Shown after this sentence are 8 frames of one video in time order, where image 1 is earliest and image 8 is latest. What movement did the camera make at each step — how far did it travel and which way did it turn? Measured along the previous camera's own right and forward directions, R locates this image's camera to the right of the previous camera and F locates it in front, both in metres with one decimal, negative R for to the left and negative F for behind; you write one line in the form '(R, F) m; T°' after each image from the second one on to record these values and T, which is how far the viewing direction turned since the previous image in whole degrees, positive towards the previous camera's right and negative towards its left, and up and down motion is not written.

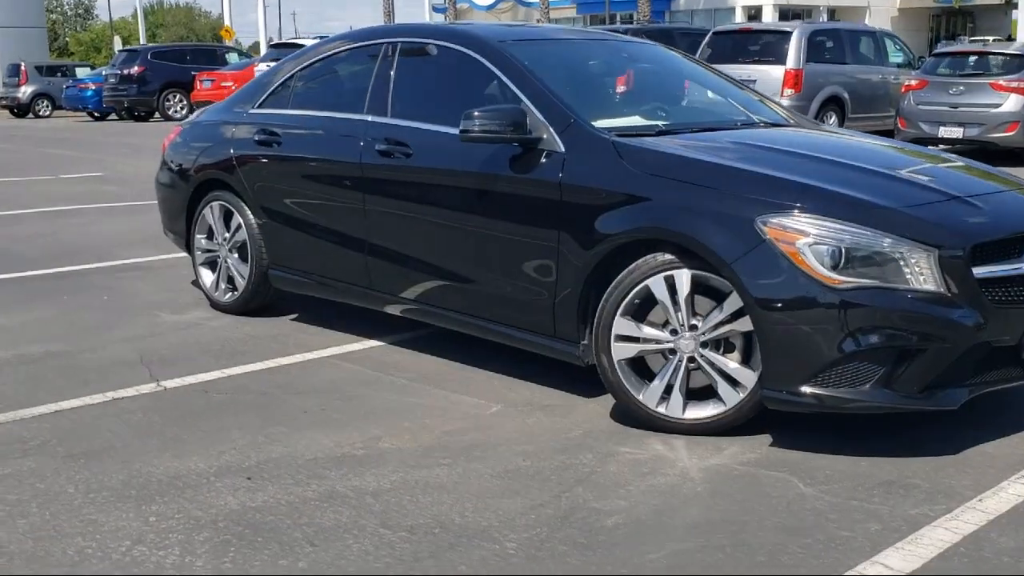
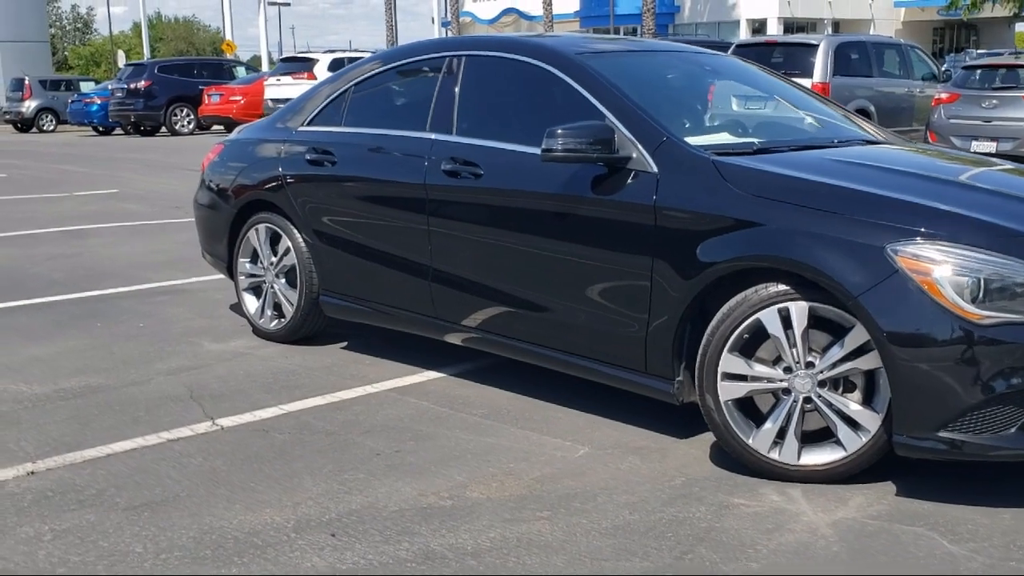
(-0.4, +0.4) m; 0°
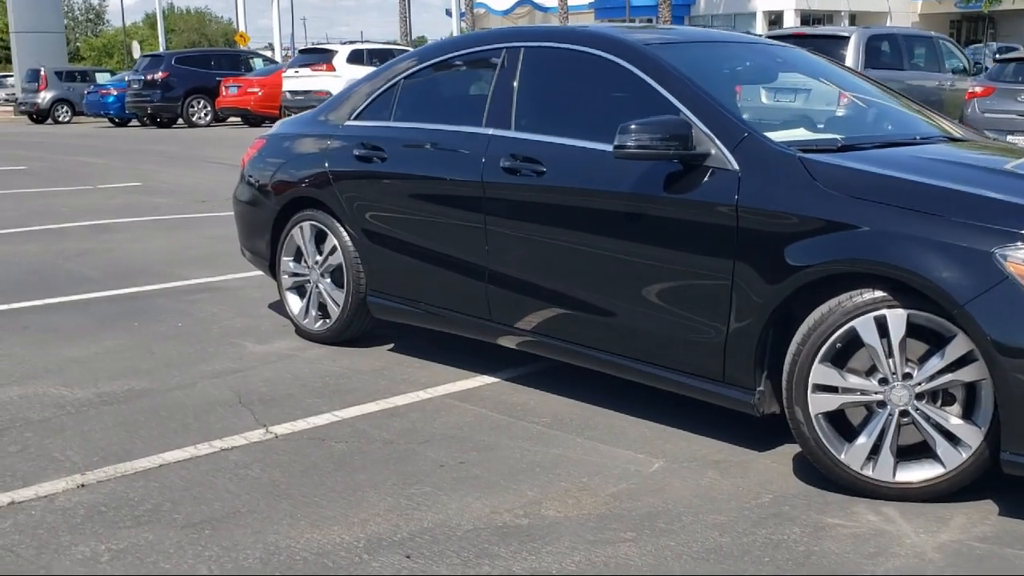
(-0.2, +0.2) m; -1°
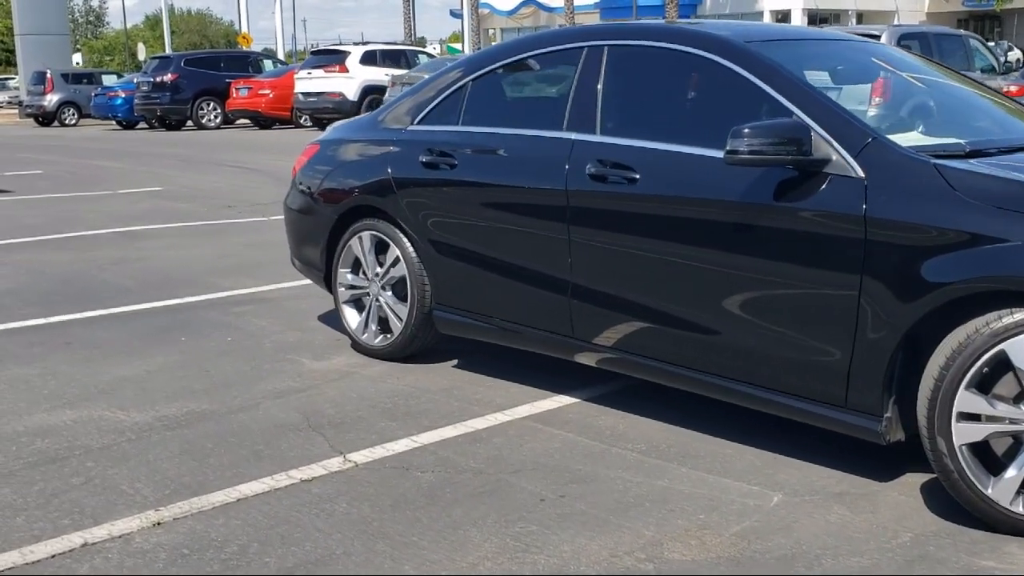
(-0.4, +0.3) m; 0°
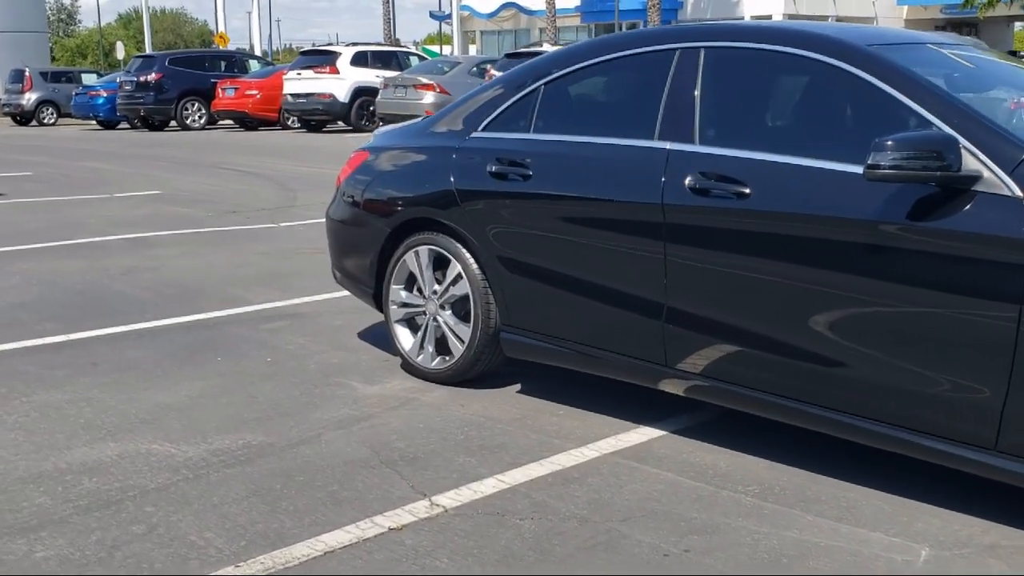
(-0.5, +0.4) m; +1°
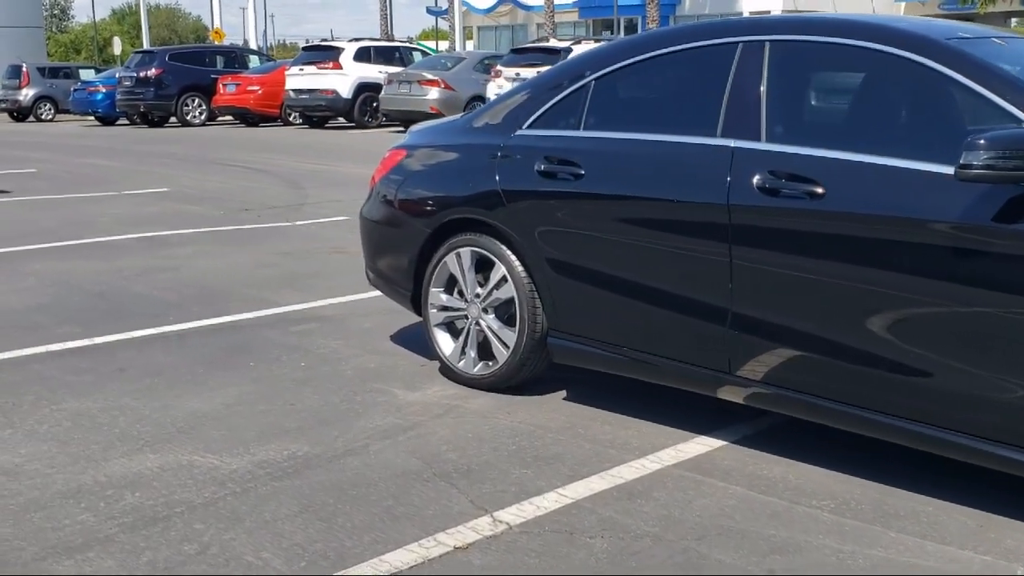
(-0.2, +0.2) m; 0°
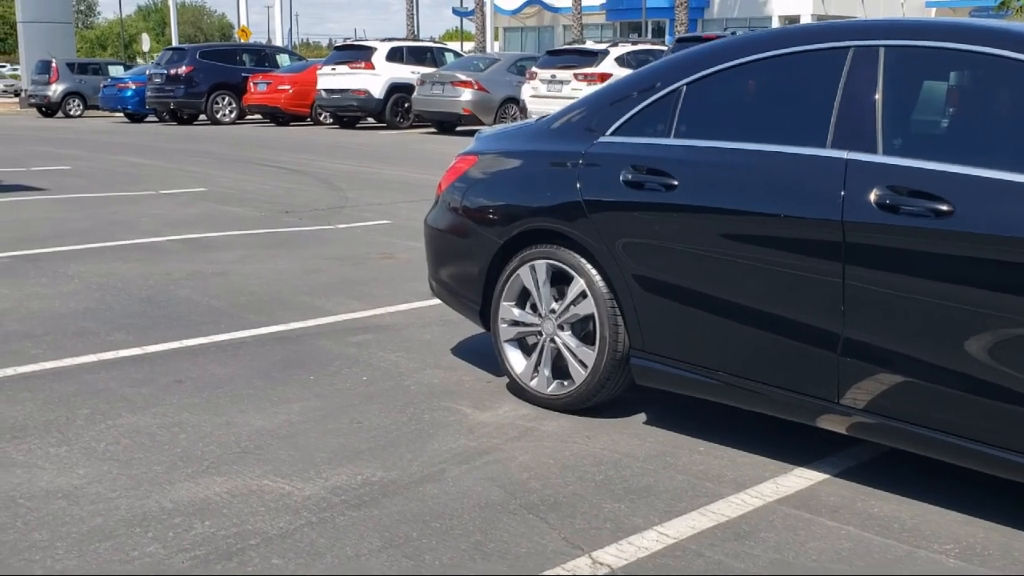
(-0.3, +0.3) m; -1°
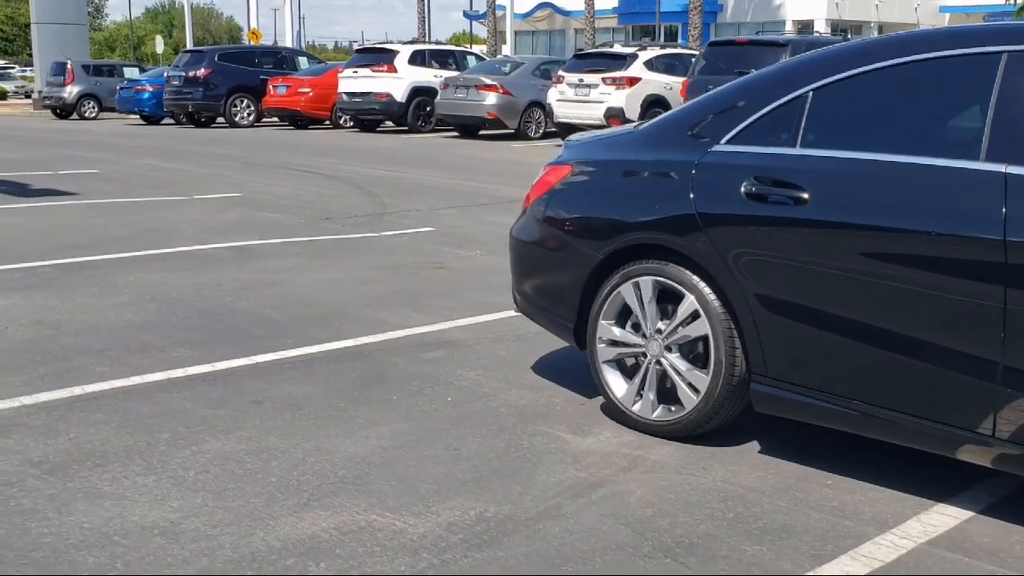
(-0.4, +0.3) m; 0°
